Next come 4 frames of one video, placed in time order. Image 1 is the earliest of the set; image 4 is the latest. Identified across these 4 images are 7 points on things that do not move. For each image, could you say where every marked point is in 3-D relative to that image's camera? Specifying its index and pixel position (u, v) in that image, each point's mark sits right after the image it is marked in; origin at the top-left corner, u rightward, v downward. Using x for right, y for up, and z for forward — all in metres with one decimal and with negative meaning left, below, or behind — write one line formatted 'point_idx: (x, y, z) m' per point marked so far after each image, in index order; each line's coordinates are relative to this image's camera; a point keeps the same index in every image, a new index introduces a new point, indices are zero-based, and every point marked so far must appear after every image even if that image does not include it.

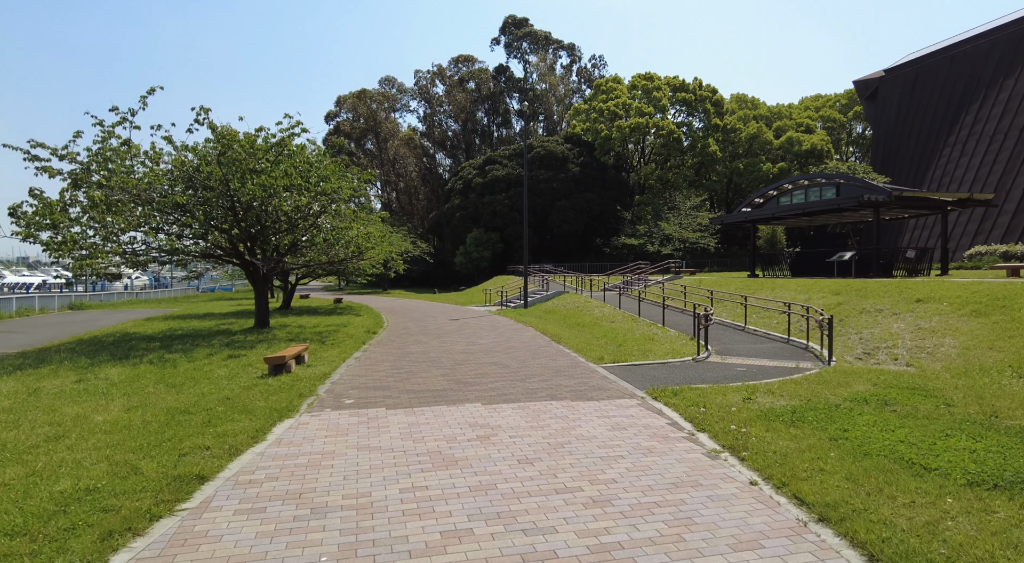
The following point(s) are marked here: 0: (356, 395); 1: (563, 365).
0: (-2.2, -1.6, +8.5) m
1: (+0.9, -1.5, +10.8) m
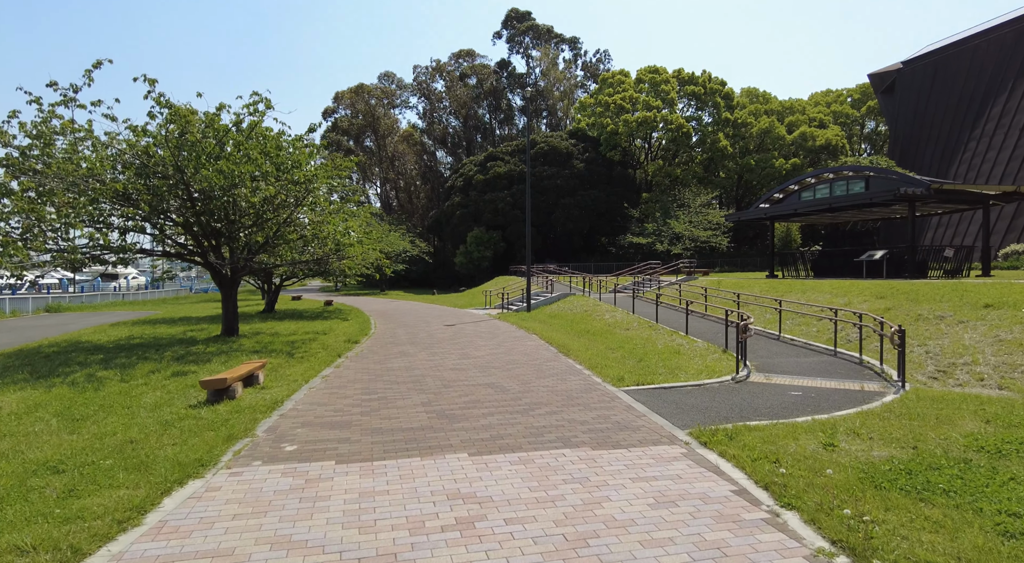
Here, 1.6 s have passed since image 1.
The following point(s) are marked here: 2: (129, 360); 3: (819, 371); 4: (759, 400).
0: (-2.2, -1.6, +6.4) m
1: (+0.9, -1.5, +8.7) m
2: (-7.4, -1.5, +11.8) m
3: (+5.4, -1.6, +10.8) m
4: (+3.4, -1.6, +8.4) m
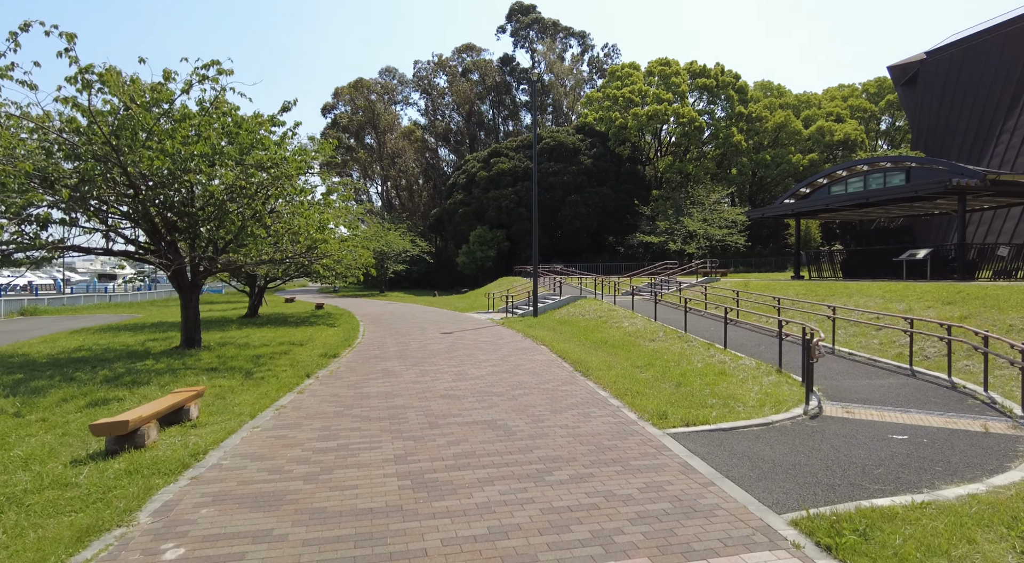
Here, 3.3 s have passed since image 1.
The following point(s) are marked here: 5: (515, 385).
0: (-2.1, -1.7, +4.2) m
1: (+1.0, -1.6, +6.5) m
2: (-7.3, -1.6, +9.6) m
3: (+5.5, -1.6, +8.5) m
4: (+3.5, -1.7, +6.1) m
5: (0.0, -1.6, +9.3) m
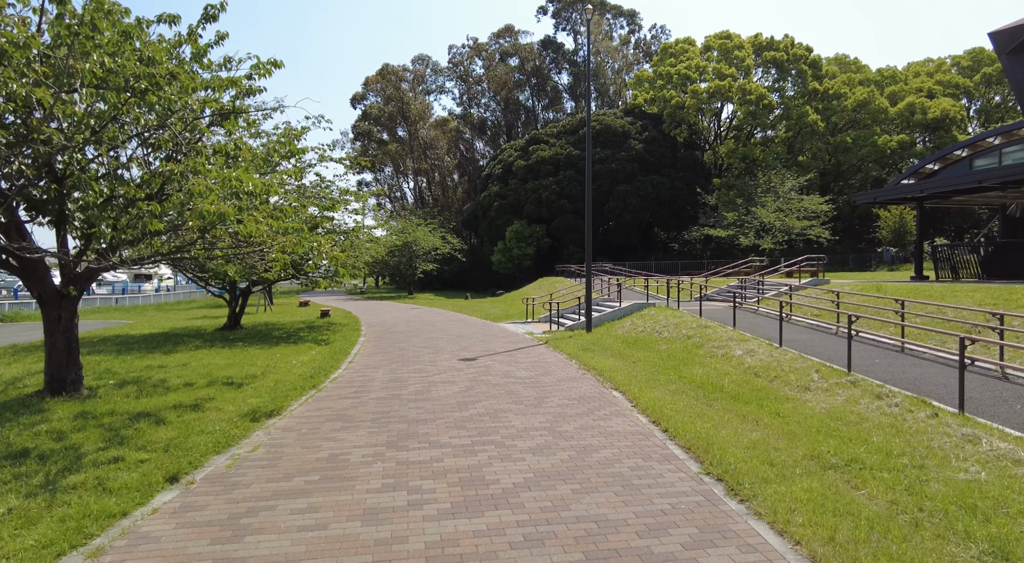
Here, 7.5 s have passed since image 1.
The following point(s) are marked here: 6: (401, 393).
0: (-2.0, -1.8, -1.0) m
1: (+1.3, -1.7, +1.1) m
2: (-6.8, -1.7, +4.7) m
3: (+5.9, -1.7, +2.8) m
4: (+3.8, -1.8, +0.6) m
5: (+0.5, -1.7, +3.9) m
6: (-1.6, -1.6, +9.0) m
